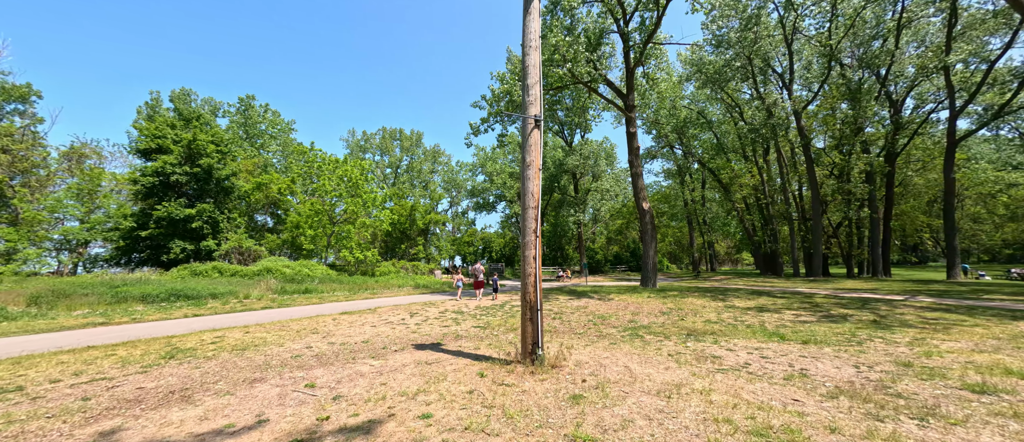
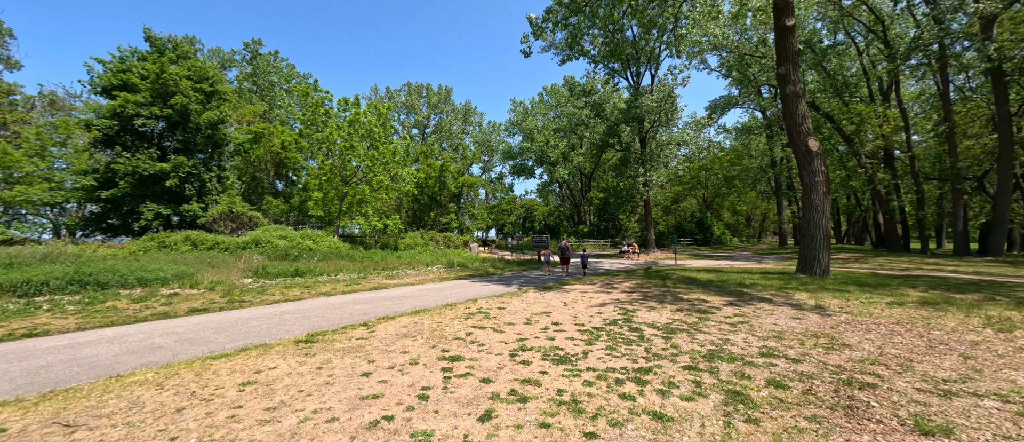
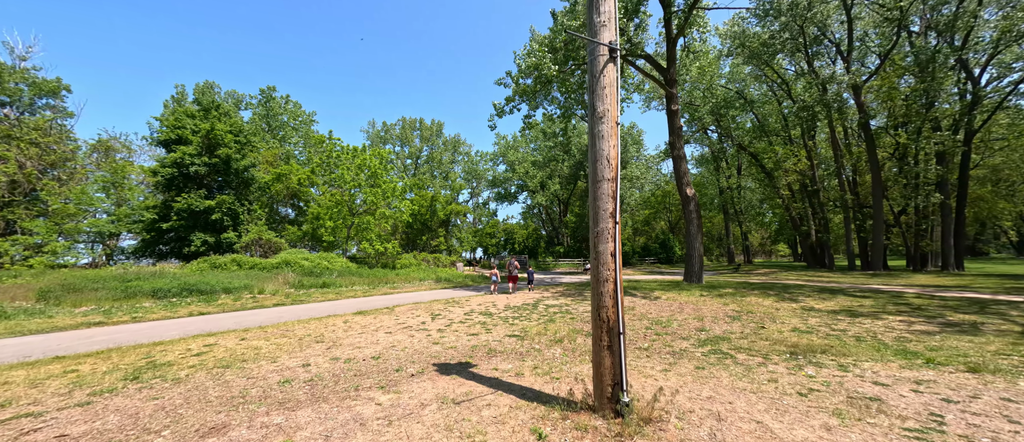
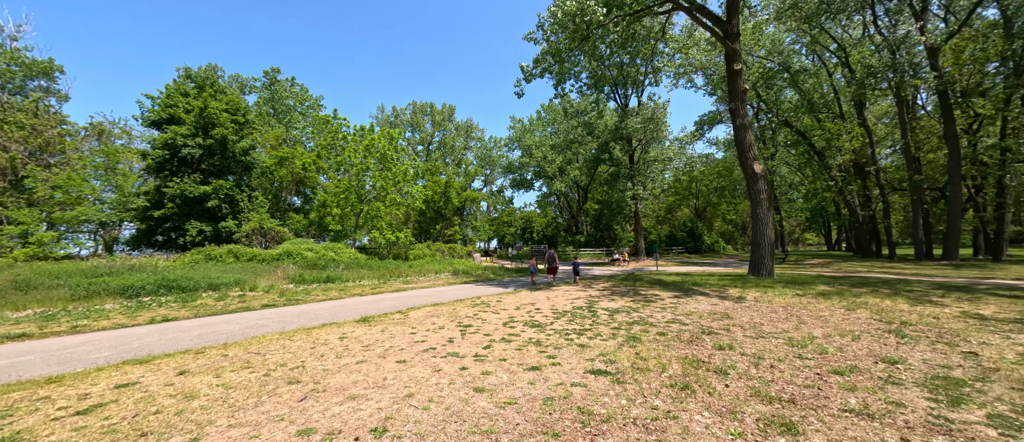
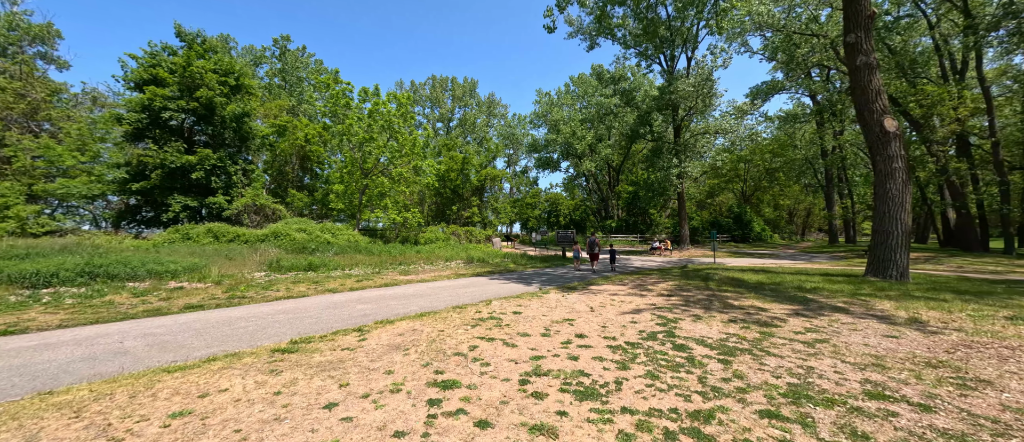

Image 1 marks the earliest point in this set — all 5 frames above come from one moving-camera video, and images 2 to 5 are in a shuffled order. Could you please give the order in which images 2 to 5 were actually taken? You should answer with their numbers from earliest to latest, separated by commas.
3, 4, 2, 5
